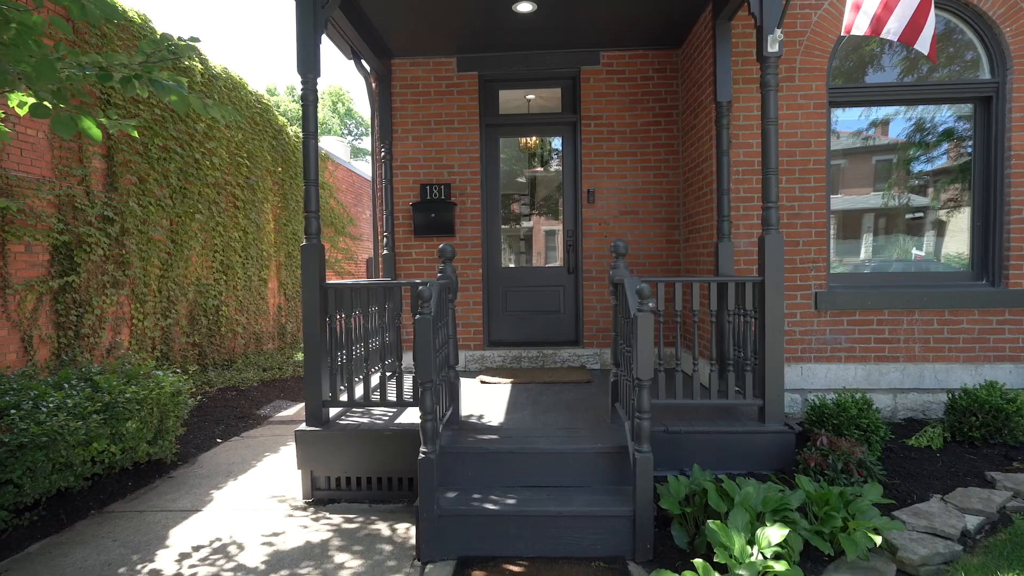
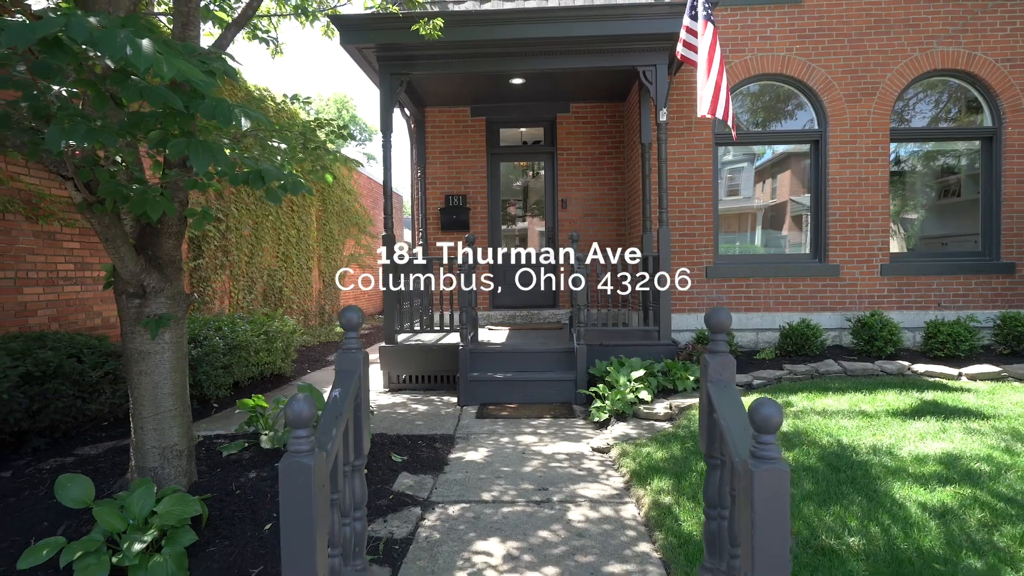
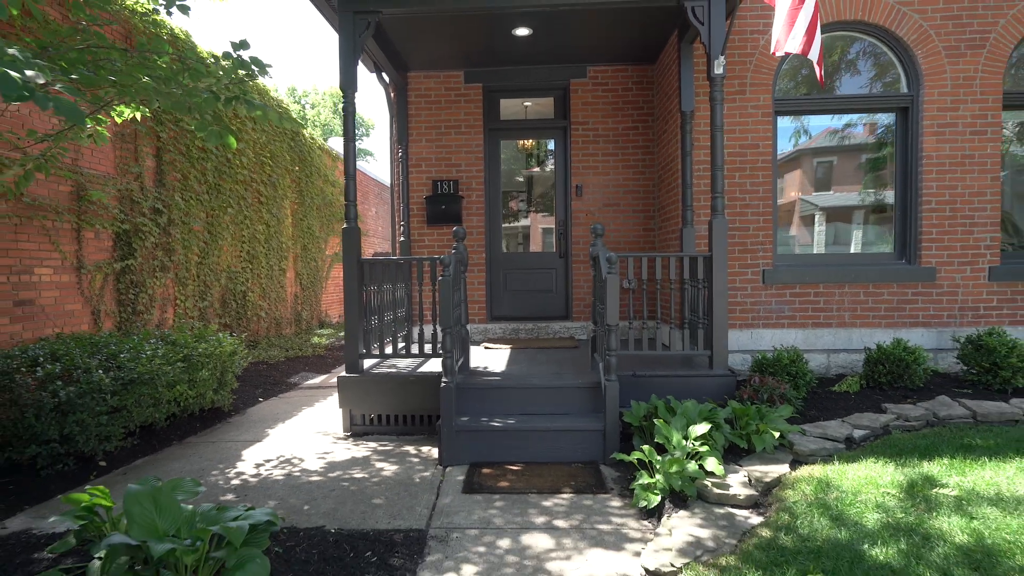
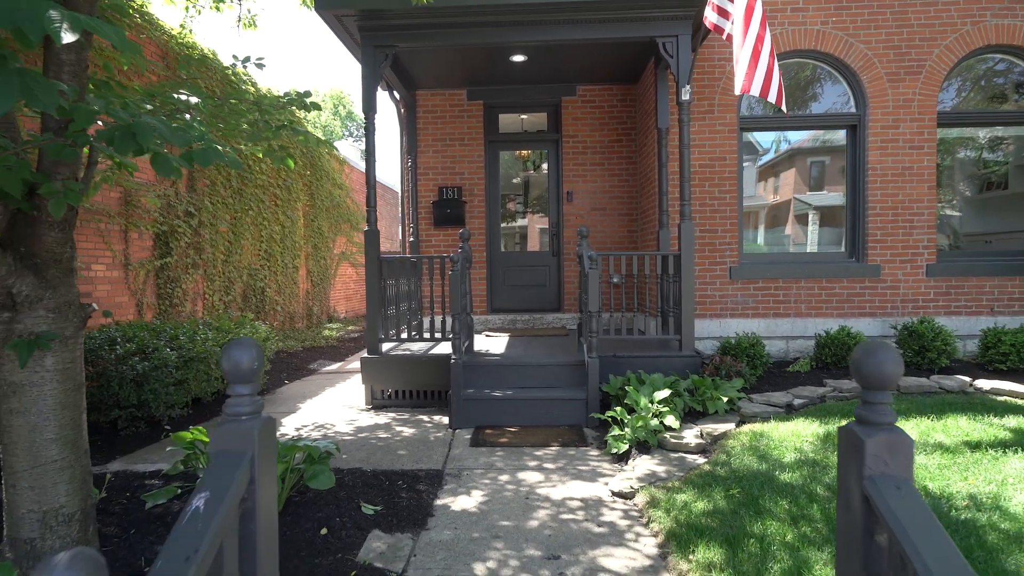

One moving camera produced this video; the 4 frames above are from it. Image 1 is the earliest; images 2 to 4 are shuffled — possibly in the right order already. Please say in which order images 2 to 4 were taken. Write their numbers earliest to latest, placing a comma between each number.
3, 4, 2
